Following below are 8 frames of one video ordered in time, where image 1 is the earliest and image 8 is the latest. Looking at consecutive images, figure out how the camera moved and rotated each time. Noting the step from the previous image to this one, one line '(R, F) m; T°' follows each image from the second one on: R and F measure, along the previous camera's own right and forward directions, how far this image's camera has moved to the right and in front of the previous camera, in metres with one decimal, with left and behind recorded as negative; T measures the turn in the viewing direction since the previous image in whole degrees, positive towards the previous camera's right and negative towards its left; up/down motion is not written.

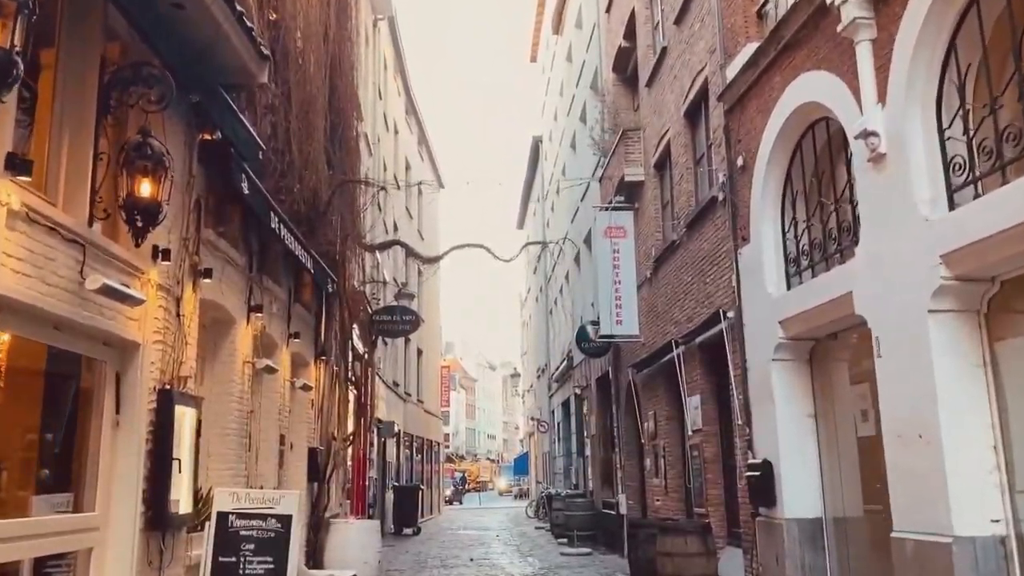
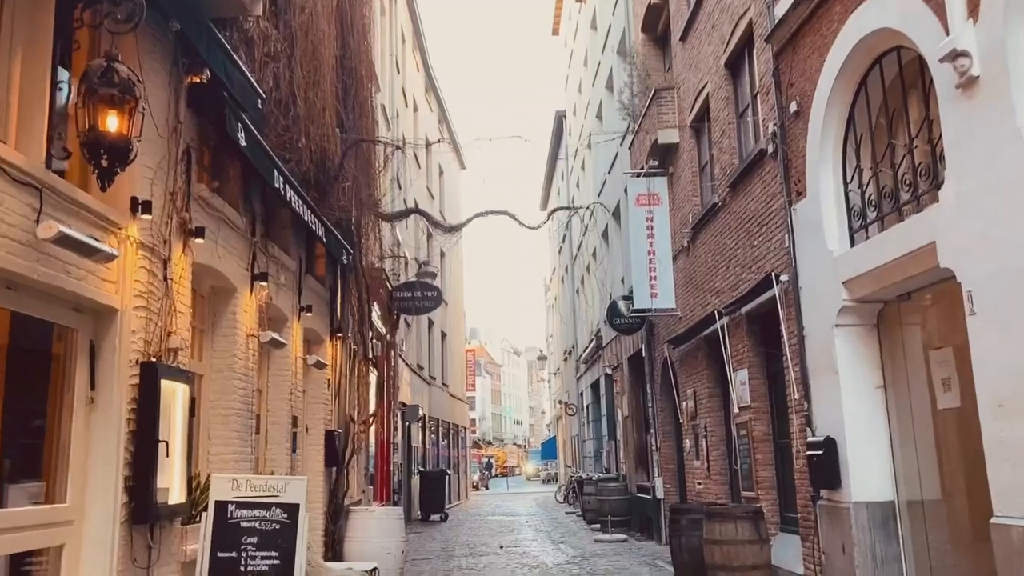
(-0.1, +0.9) m; -2°
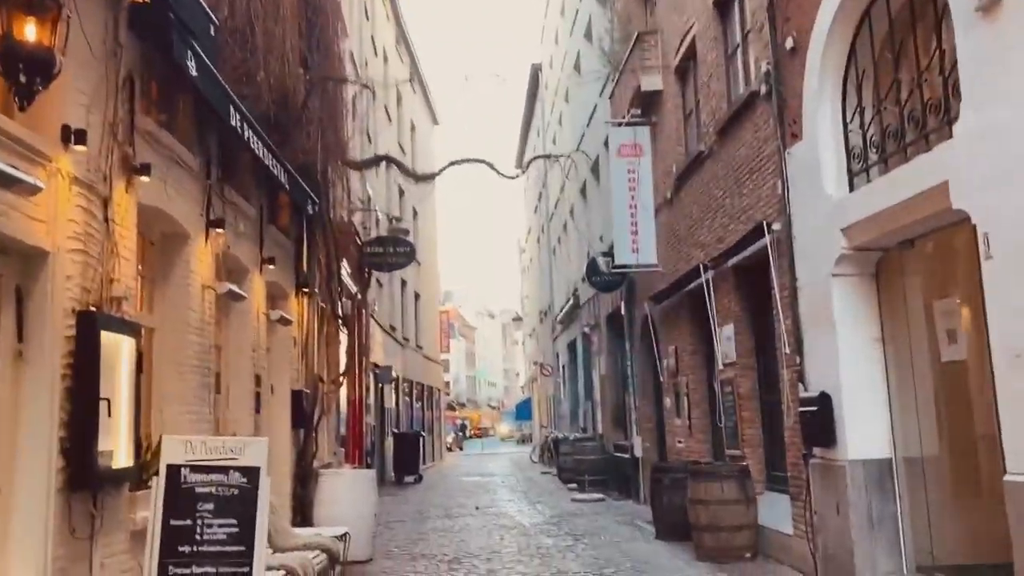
(0.0, +0.5) m; +2°
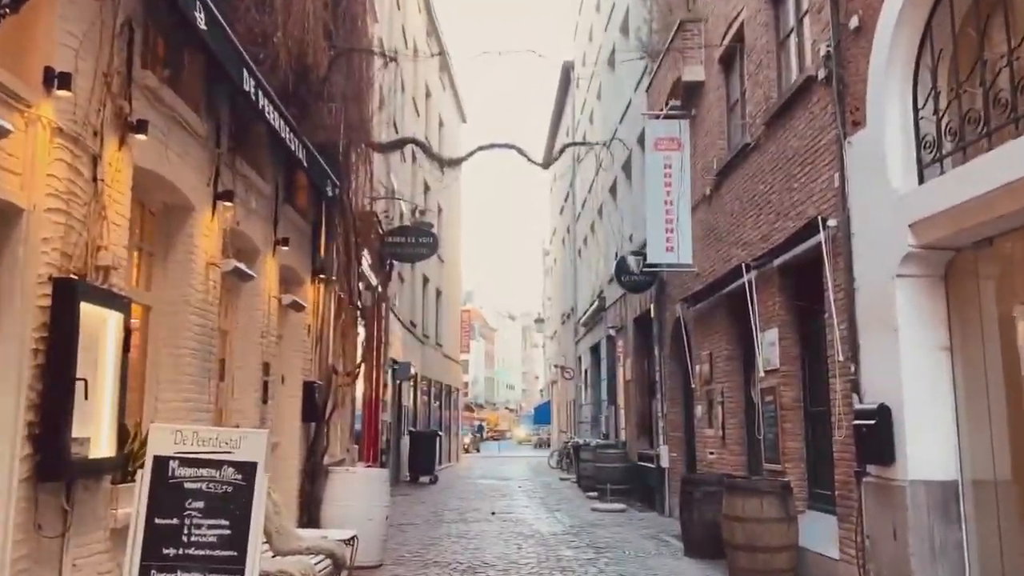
(-0.1, +0.6) m; -2°
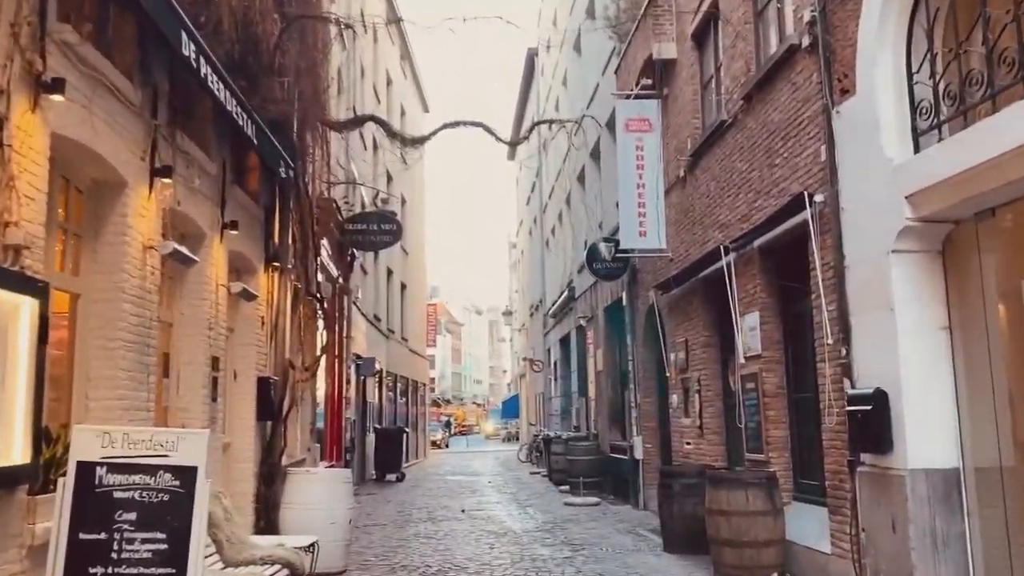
(0.0, +0.5) m; +2°
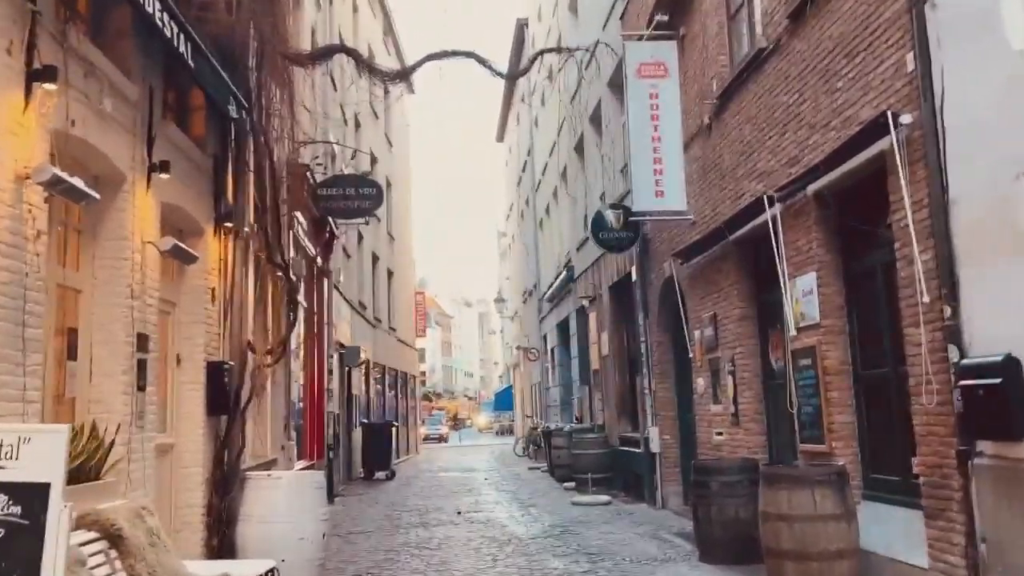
(-0.1, +1.6) m; +1°
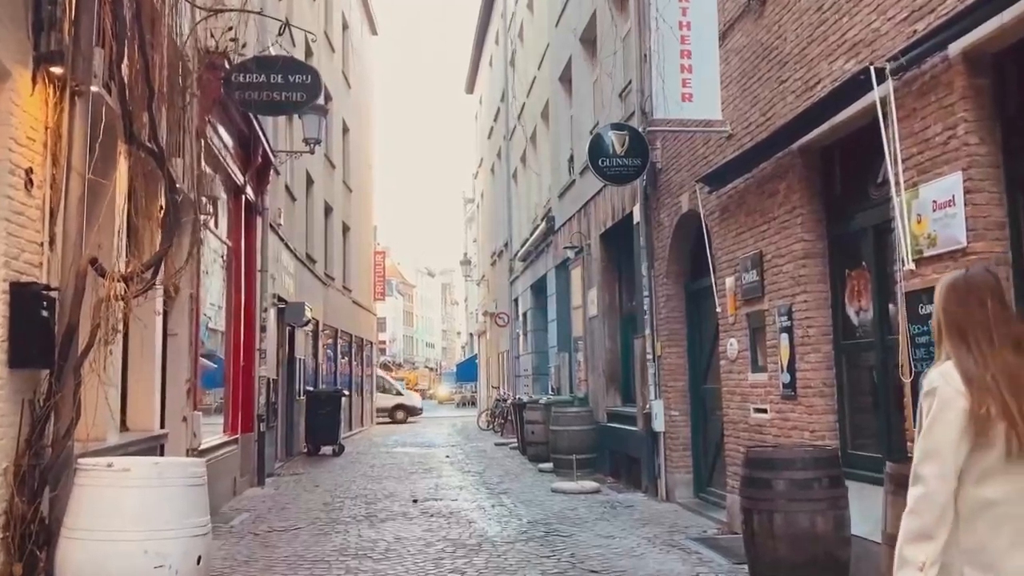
(-0.1, +2.6) m; +3°
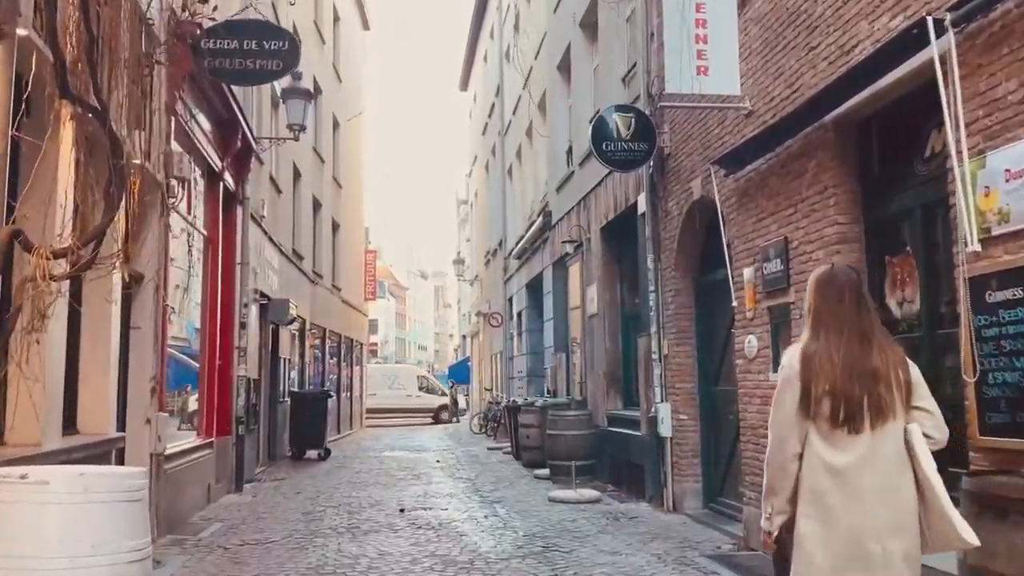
(0.0, +0.8) m; 0°
